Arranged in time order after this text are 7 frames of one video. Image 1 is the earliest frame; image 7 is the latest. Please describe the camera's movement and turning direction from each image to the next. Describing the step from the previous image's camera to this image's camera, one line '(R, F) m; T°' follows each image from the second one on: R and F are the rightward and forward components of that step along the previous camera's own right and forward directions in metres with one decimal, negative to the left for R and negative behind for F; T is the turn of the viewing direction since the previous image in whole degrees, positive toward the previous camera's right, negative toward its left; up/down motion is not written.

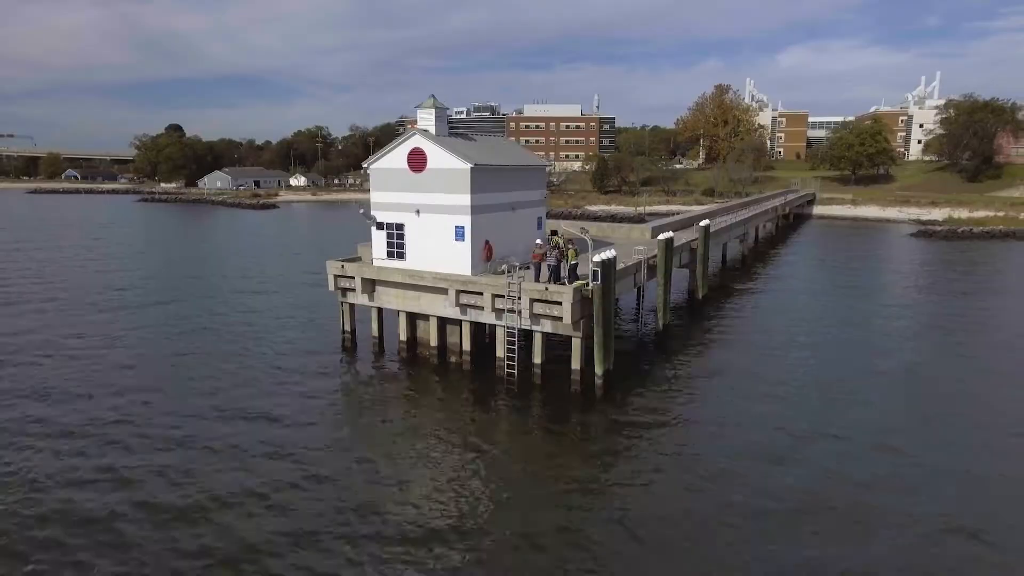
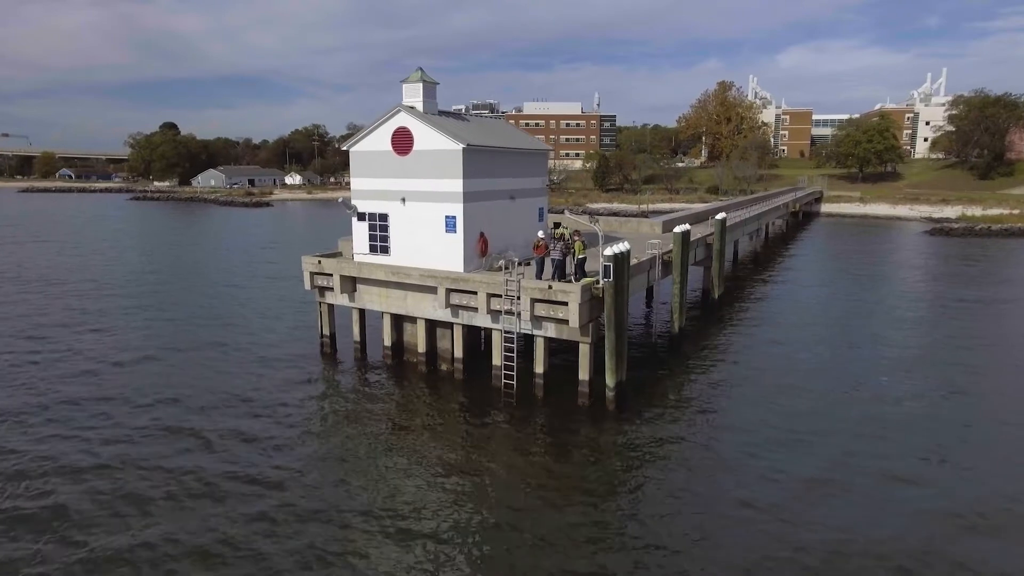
(0.0, +2.3) m; 0°
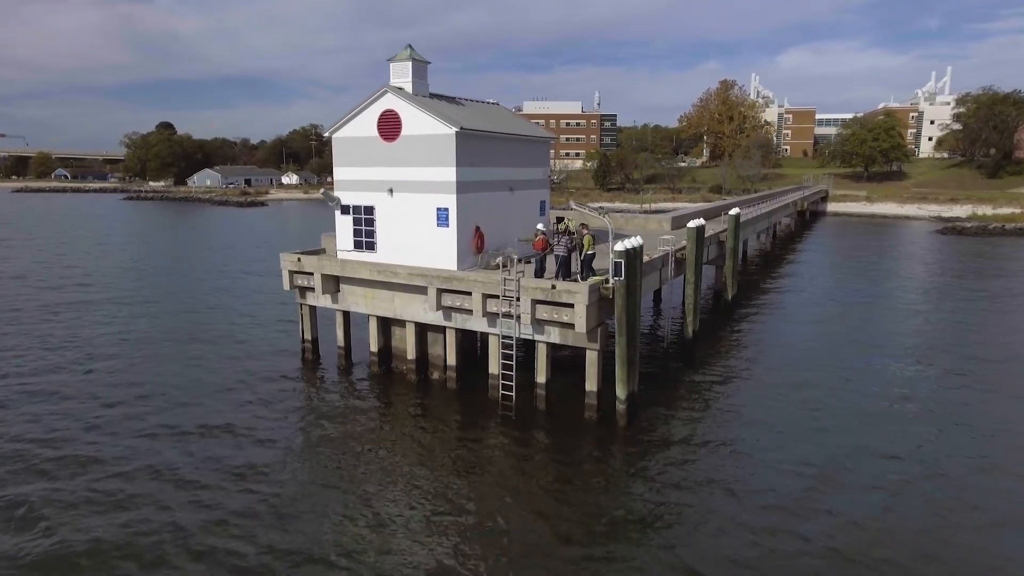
(0.0, +1.7) m; 0°
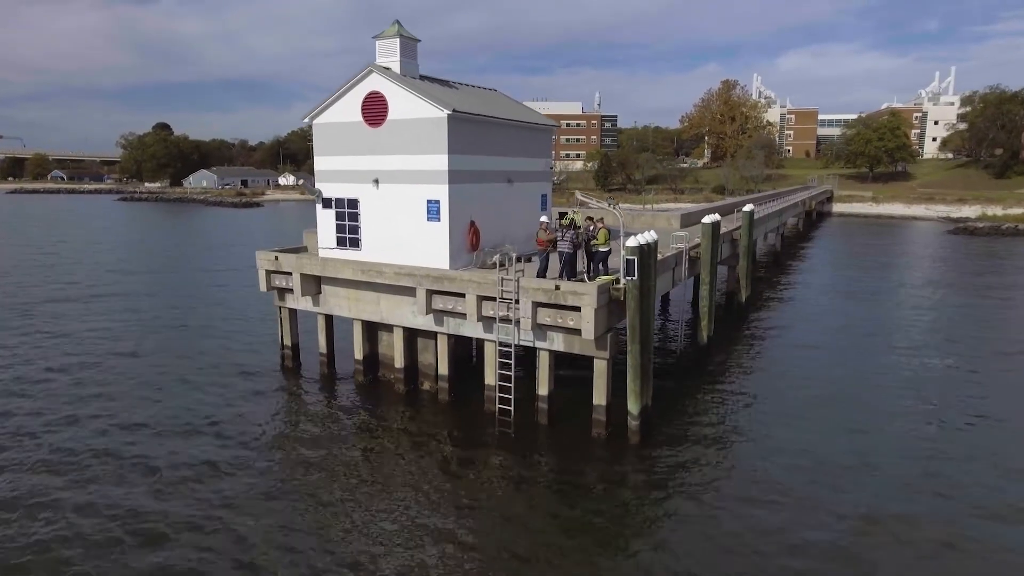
(0.0, +1.5) m; 0°
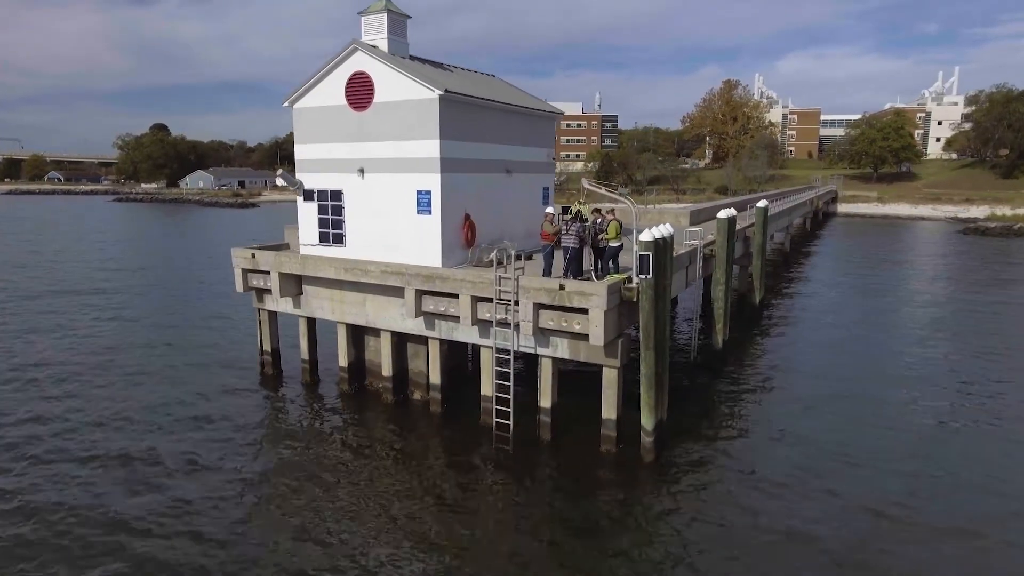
(0.0, +1.3) m; 0°
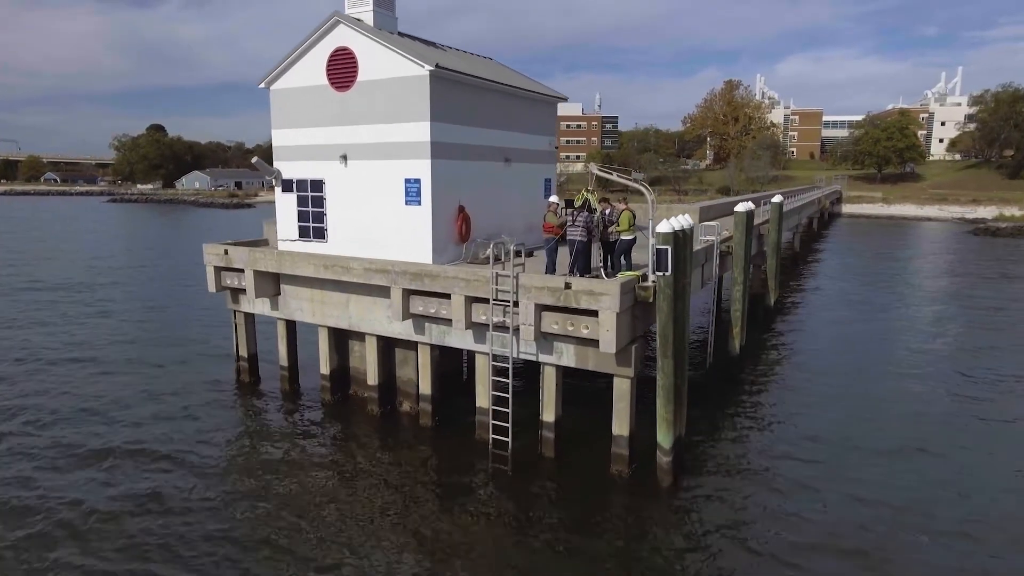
(0.0, +1.3) m; 0°
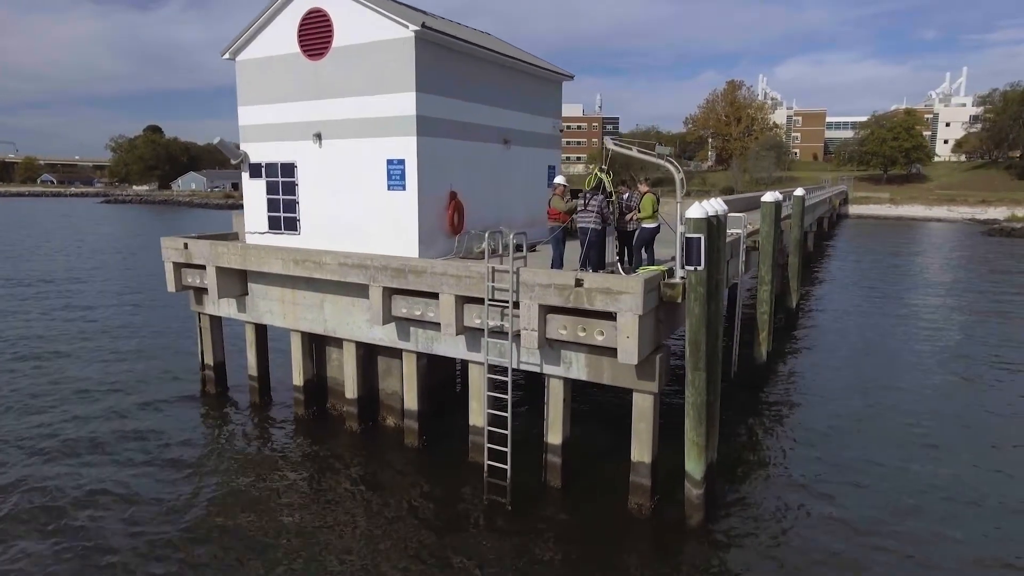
(0.0, +1.5) m; 0°
